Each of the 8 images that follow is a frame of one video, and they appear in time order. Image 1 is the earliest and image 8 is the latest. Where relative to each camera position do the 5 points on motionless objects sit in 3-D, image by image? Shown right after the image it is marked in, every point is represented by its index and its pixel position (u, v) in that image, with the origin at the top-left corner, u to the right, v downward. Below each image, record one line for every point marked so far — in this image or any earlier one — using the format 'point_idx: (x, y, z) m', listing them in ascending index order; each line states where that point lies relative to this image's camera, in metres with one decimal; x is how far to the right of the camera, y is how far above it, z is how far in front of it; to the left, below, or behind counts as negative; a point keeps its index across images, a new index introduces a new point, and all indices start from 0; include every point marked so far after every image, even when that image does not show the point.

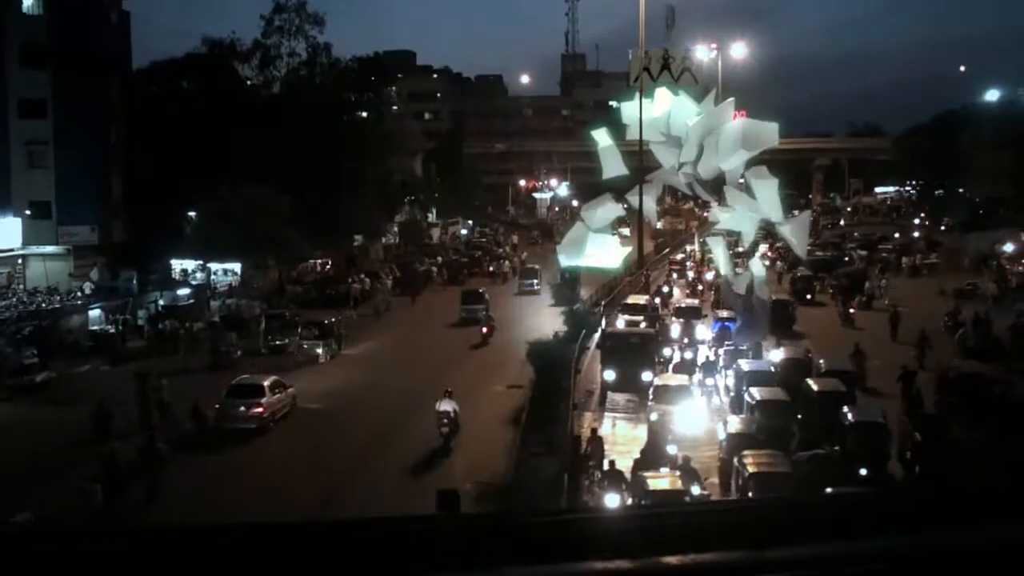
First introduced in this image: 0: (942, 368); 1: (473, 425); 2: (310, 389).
0: (+4.6, -0.9, +12.6) m
1: (-0.4, -1.4, +12.6) m
2: (-2.6, -1.3, +14.6) m
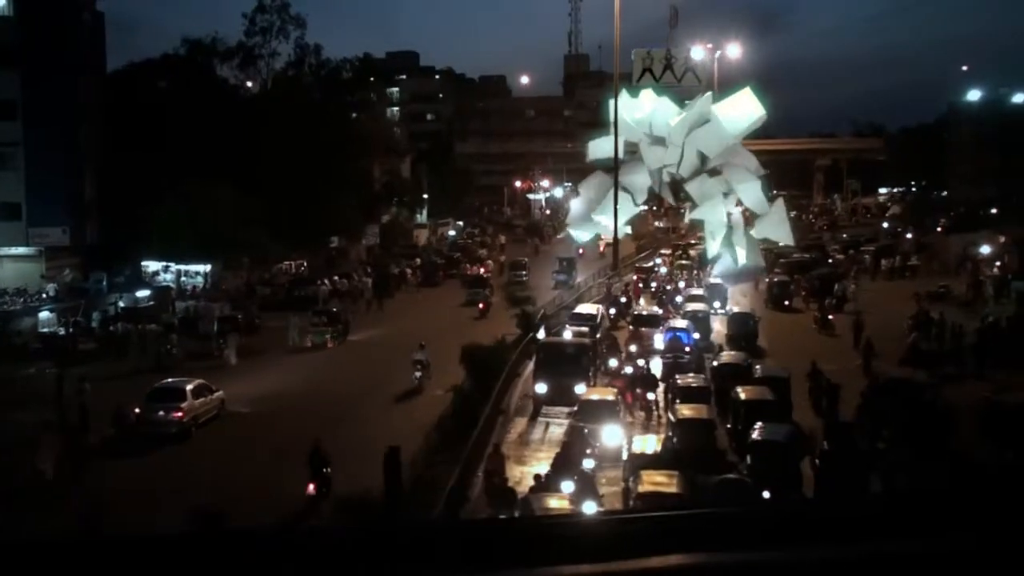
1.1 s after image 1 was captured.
0: (+3.8, -0.9, +12.3) m
1: (-1.2, -1.4, +12.4) m
2: (-3.4, -1.3, +14.4) m
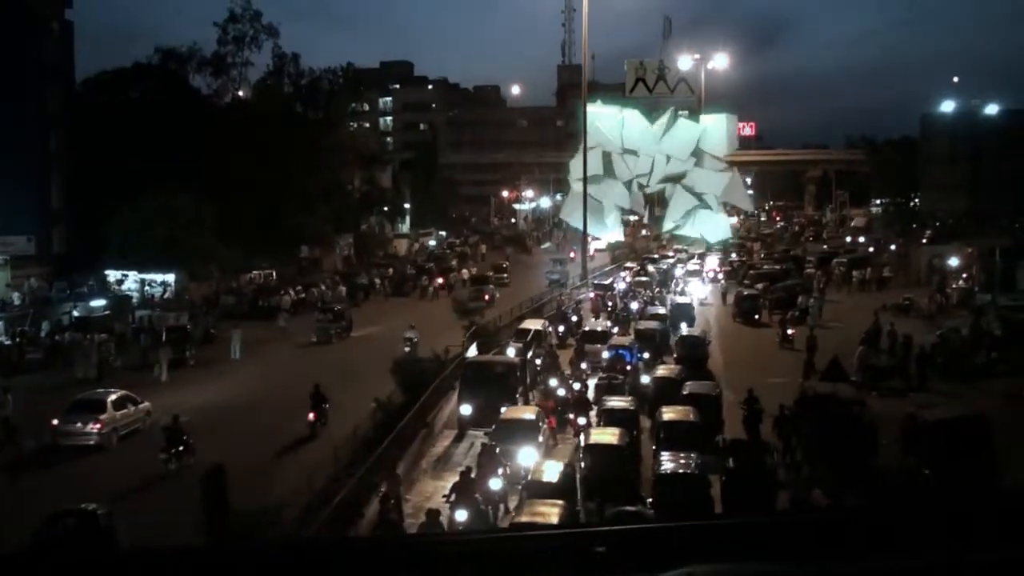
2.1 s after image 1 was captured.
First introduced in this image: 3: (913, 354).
0: (+3.0, -1.1, +12.1) m
1: (-2.0, -1.5, +12.2) m
2: (-4.2, -1.5, +14.3) m
3: (+5.7, -0.9, +16.3) m
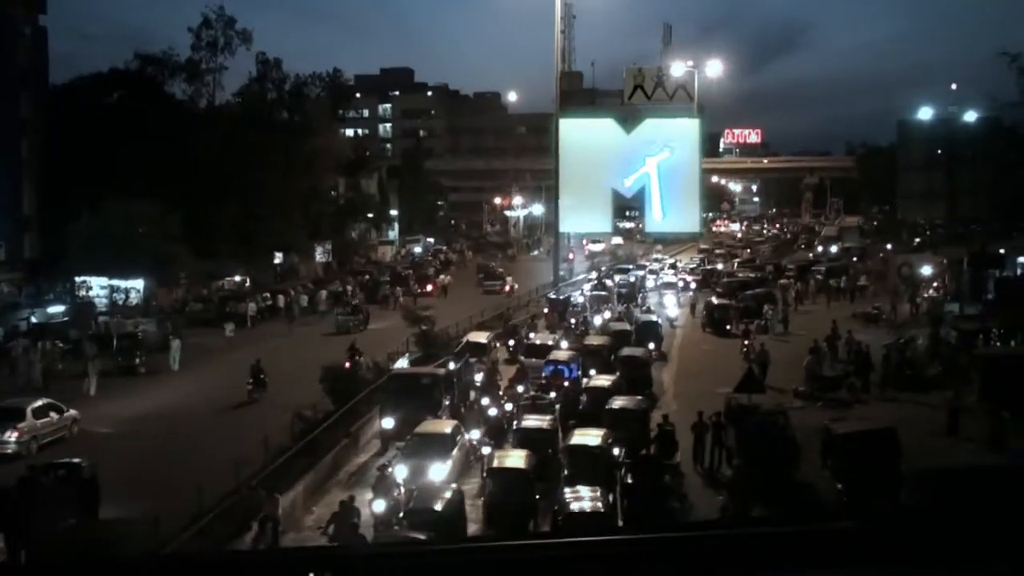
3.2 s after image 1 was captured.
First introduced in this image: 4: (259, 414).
0: (+2.2, -1.1, +11.8) m
1: (-2.8, -1.6, +12.1) m
2: (-5.0, -1.6, +14.1) m
3: (+4.9, -1.1, +16.0) m
4: (-3.1, -1.4, +13.9) m
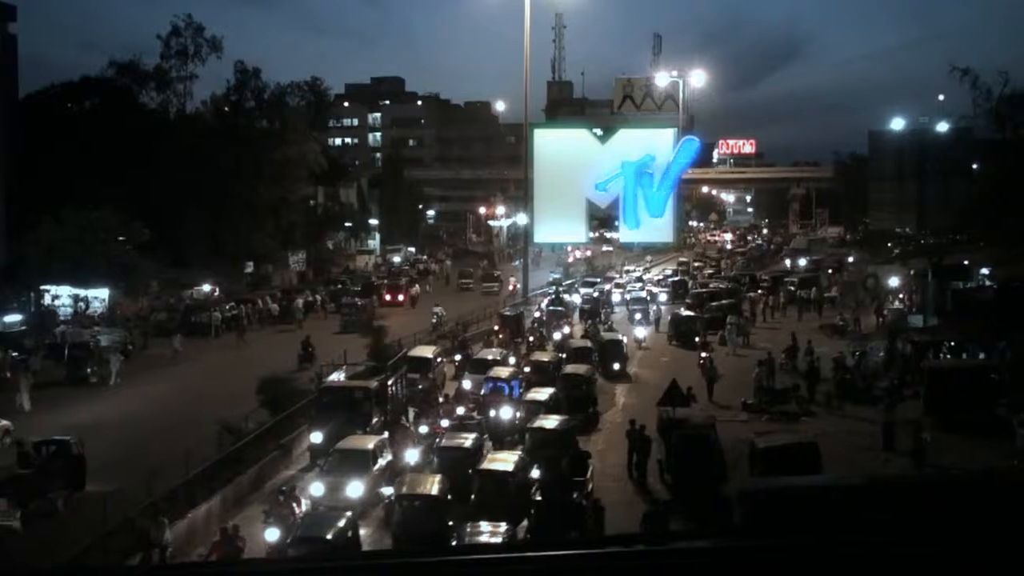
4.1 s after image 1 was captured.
0: (+1.5, -1.3, +11.7) m
1: (-3.6, -1.7, +11.9) m
2: (-5.7, -1.7, +14.0) m
3: (+4.2, -1.2, +15.9) m
4: (-3.8, -1.6, +13.7) m
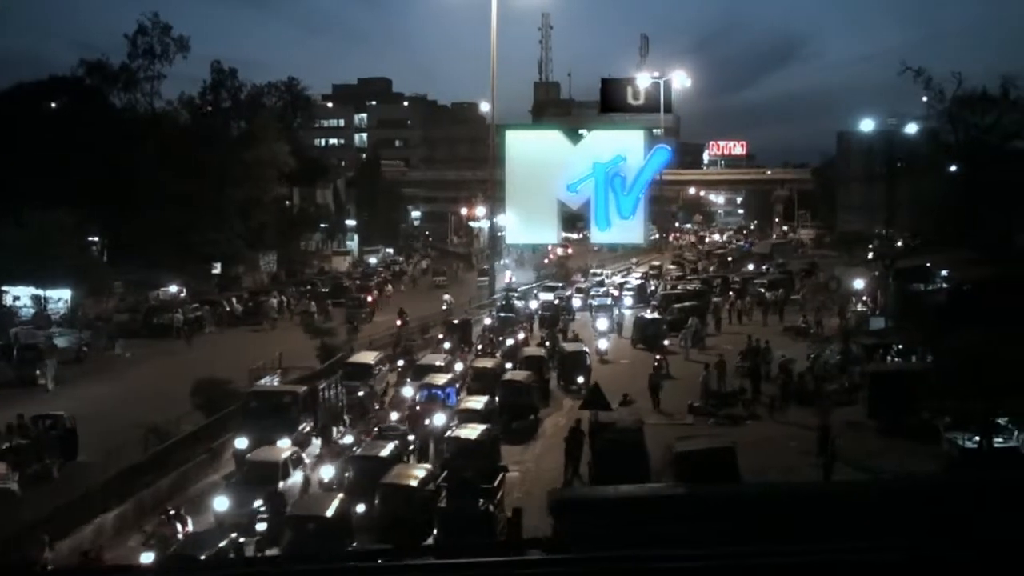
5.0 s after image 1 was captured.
0: (+0.8, -1.3, +11.6) m
1: (-4.3, -1.7, +11.8) m
2: (-6.4, -1.7, +13.8) m
3: (+3.5, -1.3, +15.8) m
4: (-4.5, -1.6, +13.6) m
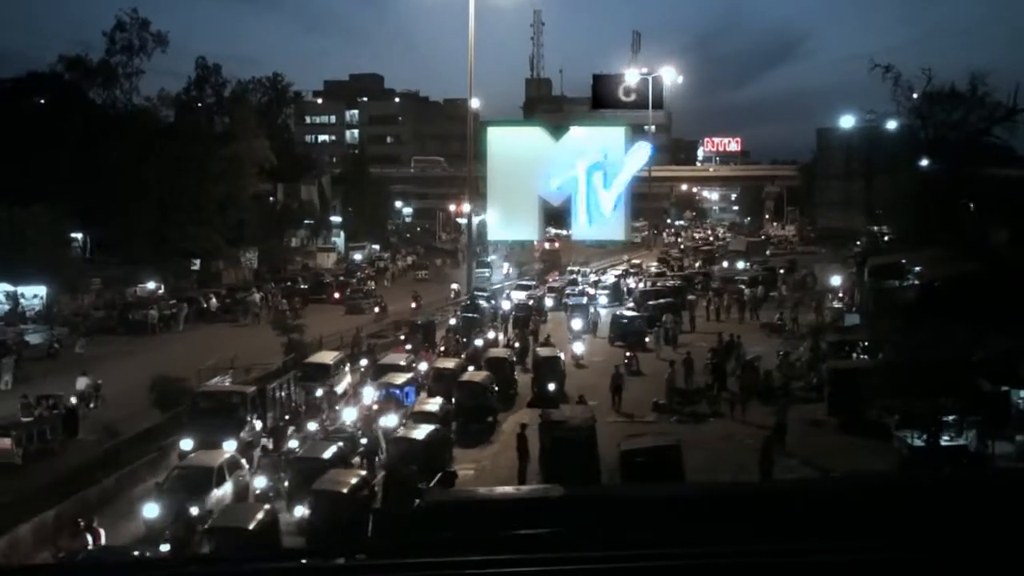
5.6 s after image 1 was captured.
0: (+0.4, -1.3, +11.5) m
1: (-4.7, -1.7, +11.7) m
2: (-6.9, -1.6, +13.8) m
3: (+3.1, -1.2, +15.7) m
4: (-4.9, -1.5, +13.5) m
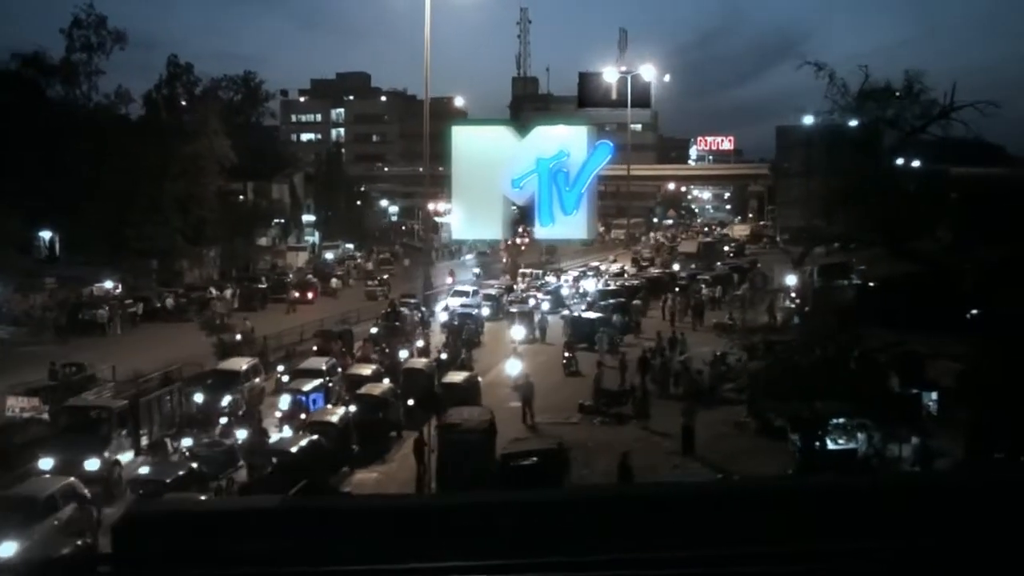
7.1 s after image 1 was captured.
0: (-0.6, -1.3, +11.3) m
1: (-5.7, -1.7, +11.5) m
2: (-7.8, -1.6, +13.6) m
3: (+2.1, -1.2, +15.5) m
4: (-5.9, -1.5, +13.3) m
